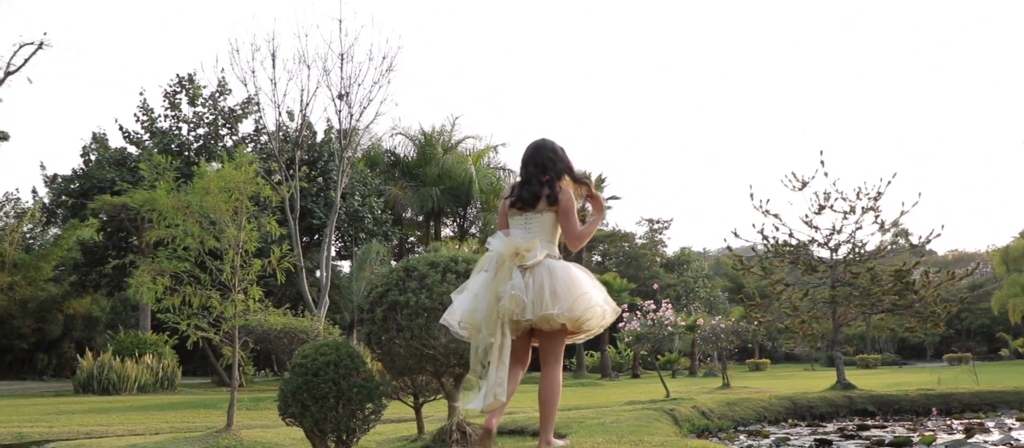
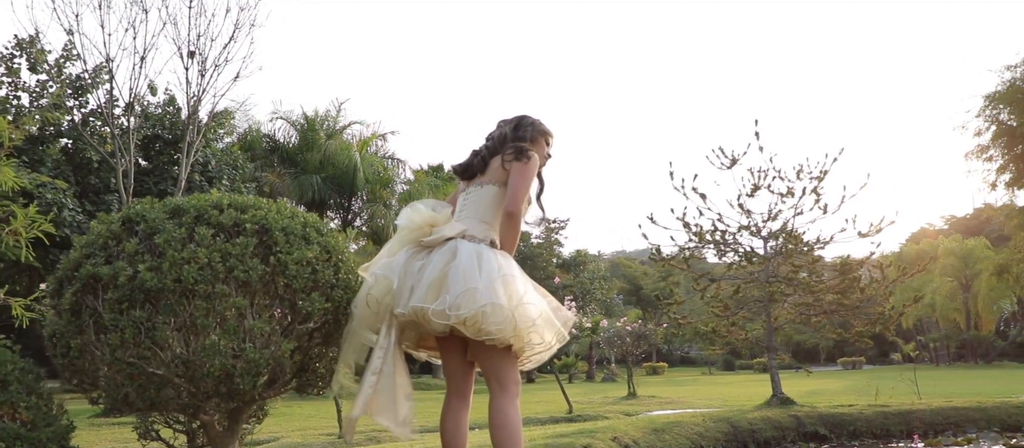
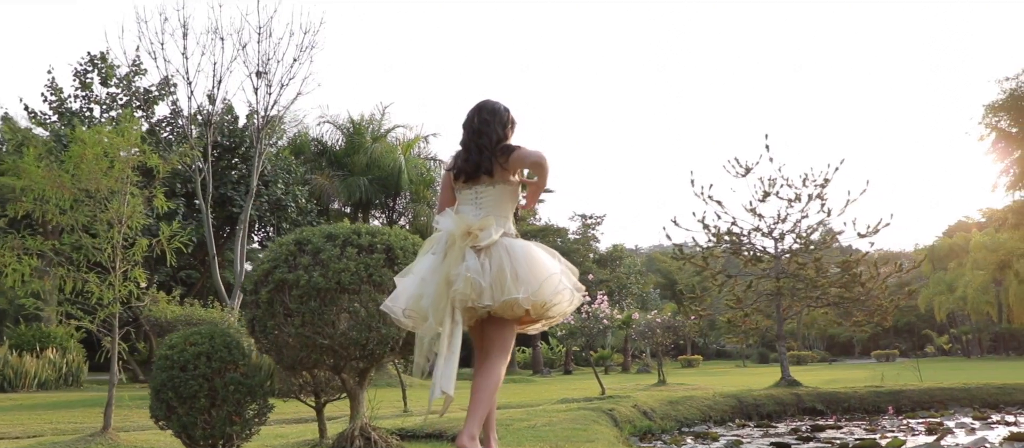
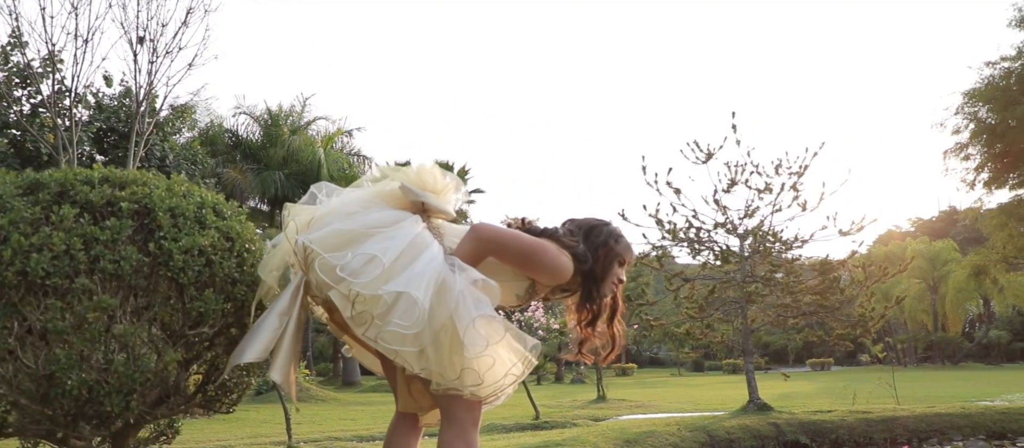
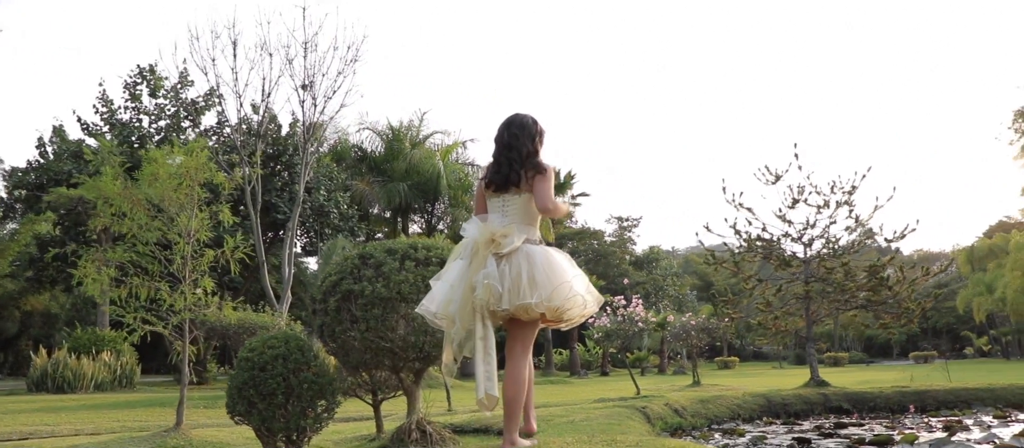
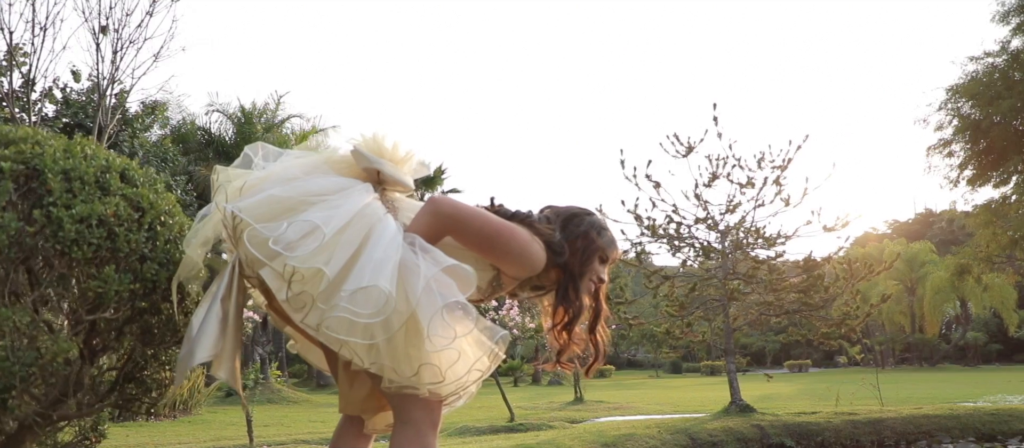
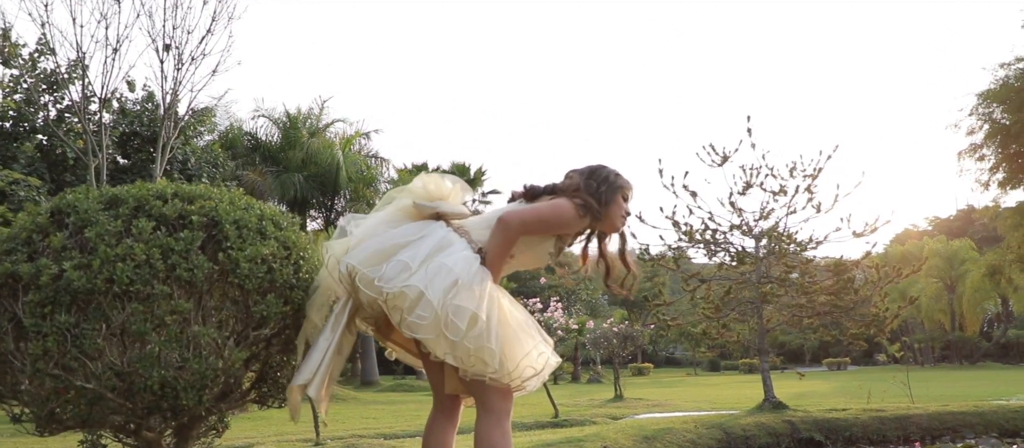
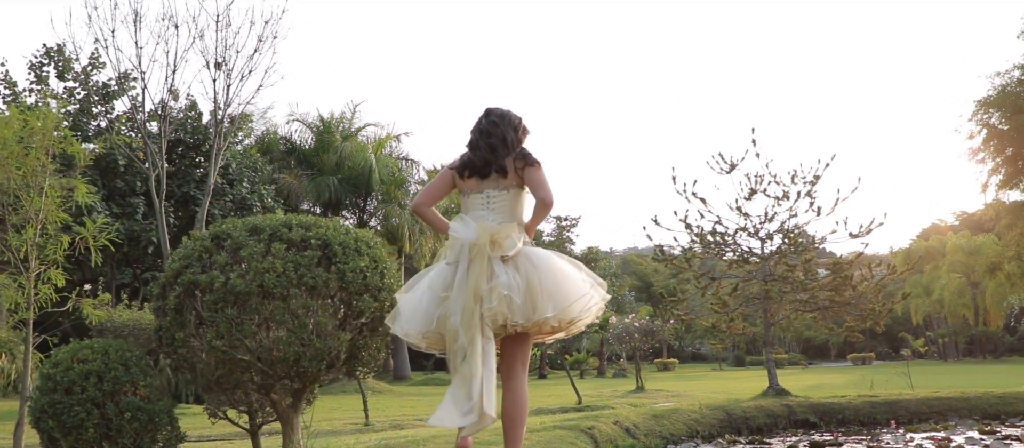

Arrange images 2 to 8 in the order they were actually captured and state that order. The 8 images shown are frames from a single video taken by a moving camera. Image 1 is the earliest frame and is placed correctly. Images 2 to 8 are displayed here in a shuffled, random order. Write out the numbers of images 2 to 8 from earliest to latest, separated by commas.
5, 3, 8, 2, 7, 4, 6
